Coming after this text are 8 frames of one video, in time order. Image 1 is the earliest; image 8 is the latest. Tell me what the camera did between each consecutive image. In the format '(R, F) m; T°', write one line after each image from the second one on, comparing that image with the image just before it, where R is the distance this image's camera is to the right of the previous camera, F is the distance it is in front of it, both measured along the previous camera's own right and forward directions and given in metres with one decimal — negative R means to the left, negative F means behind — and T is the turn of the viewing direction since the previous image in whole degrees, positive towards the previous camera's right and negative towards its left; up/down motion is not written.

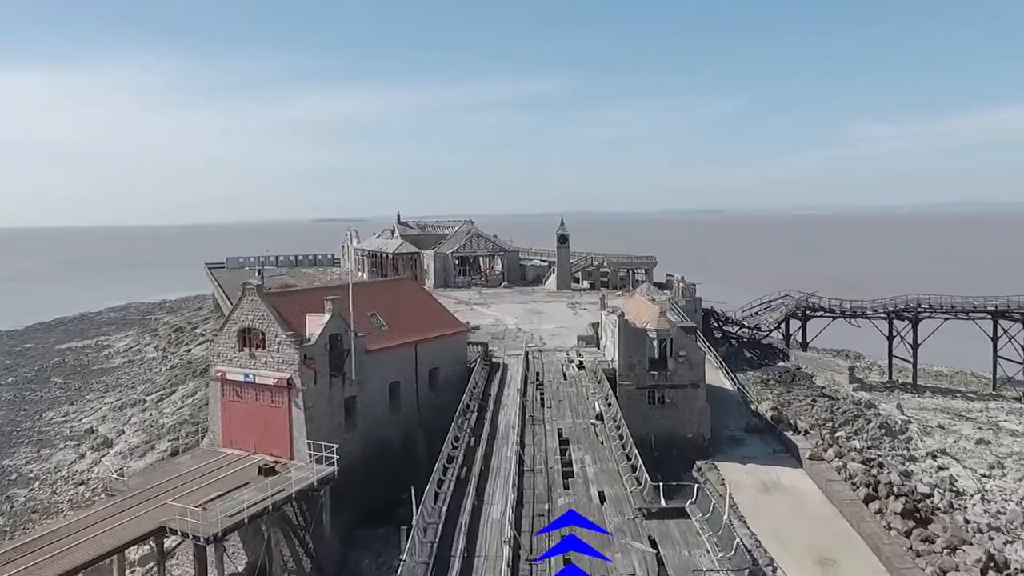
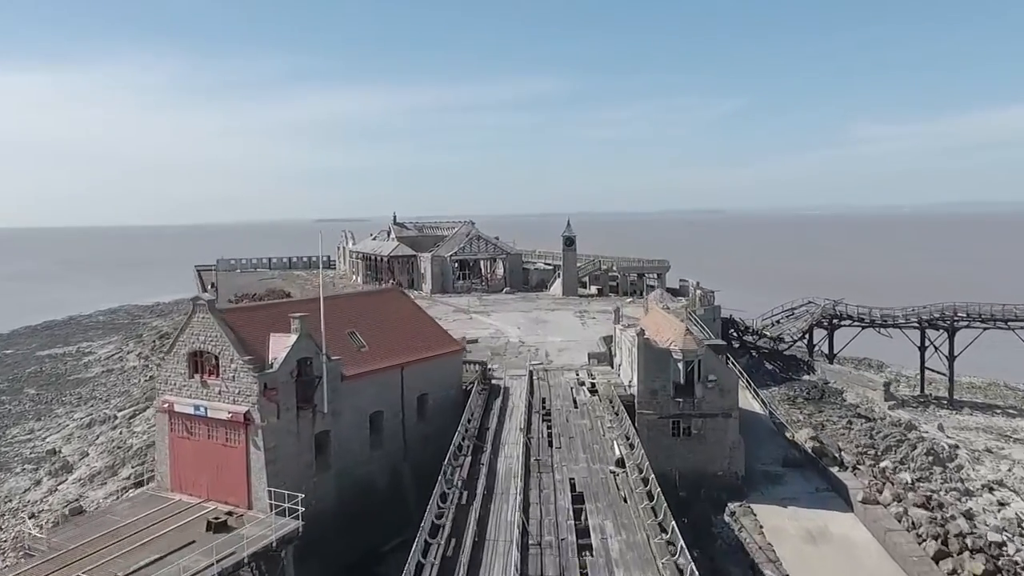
(0.0, +3.4) m; 0°
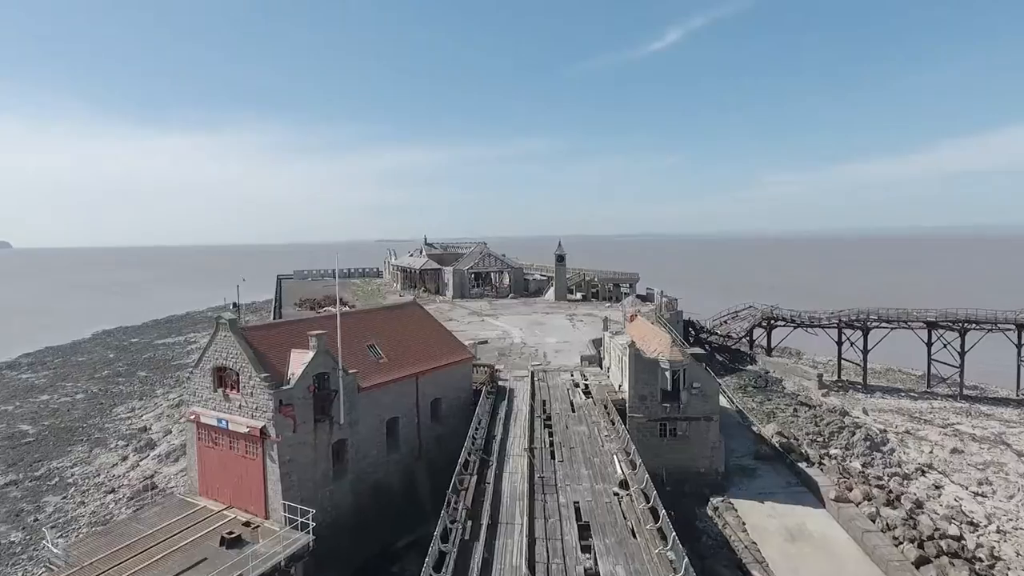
(-2.7, -0.8) m; +7°
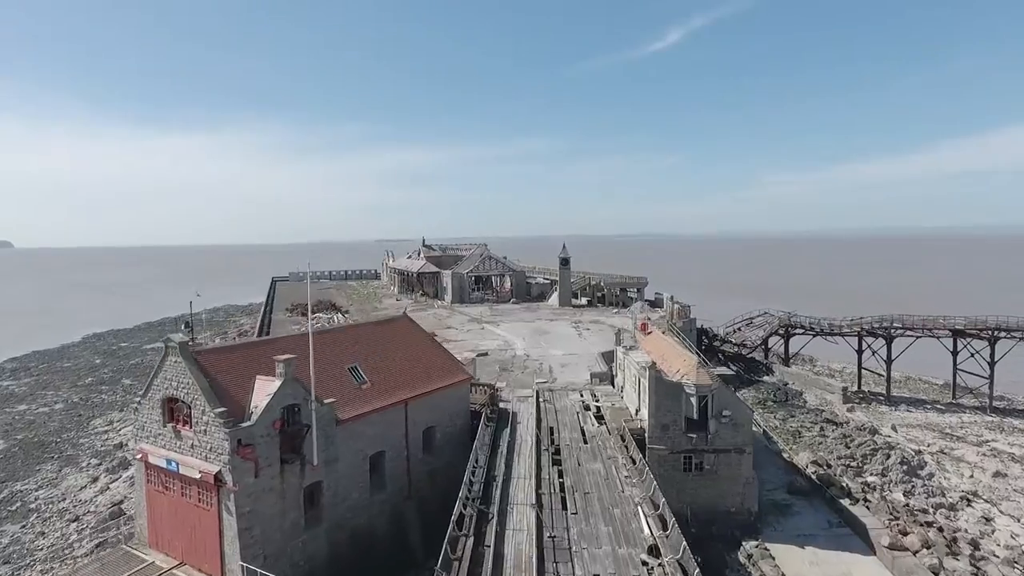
(-0.1, +2.9) m; 0°
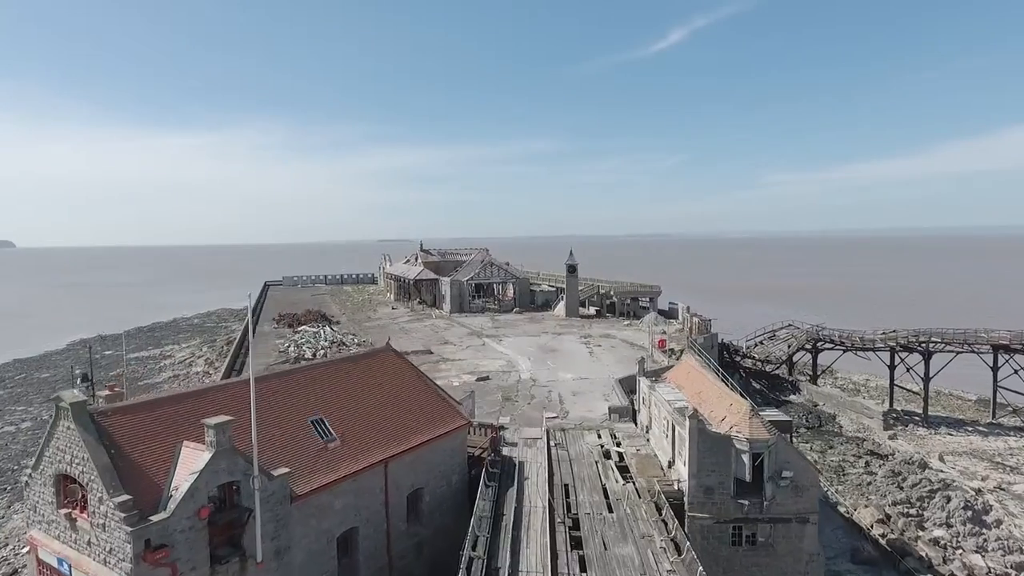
(-0.1, +3.9) m; 0°
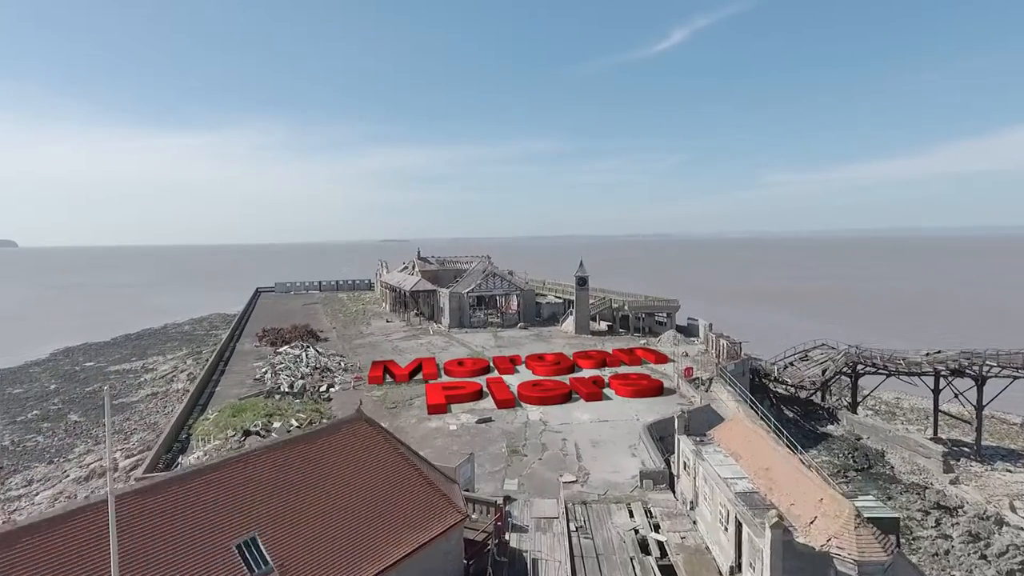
(-0.2, +4.5) m; 0°
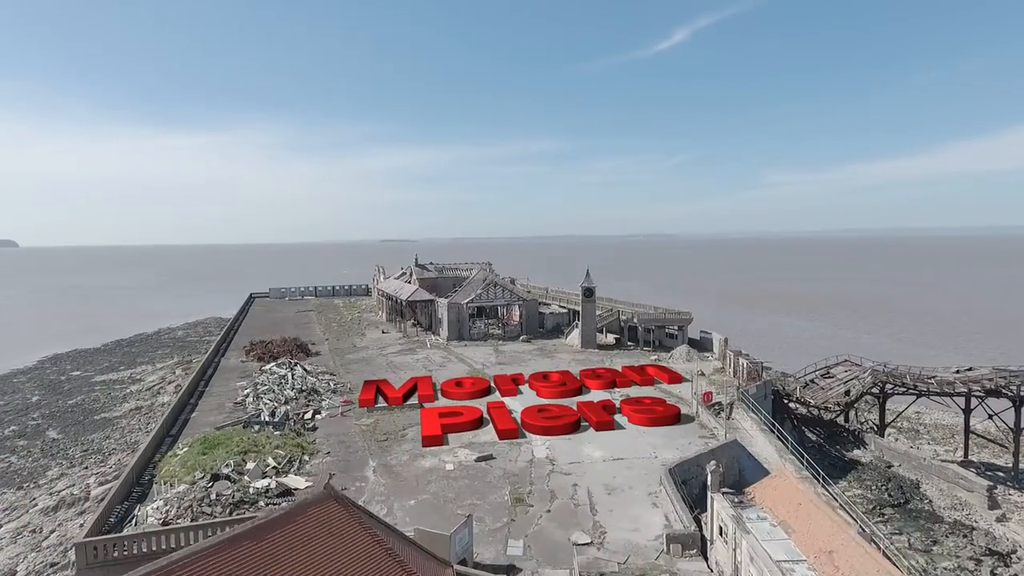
(-0.1, +2.7) m; 0°
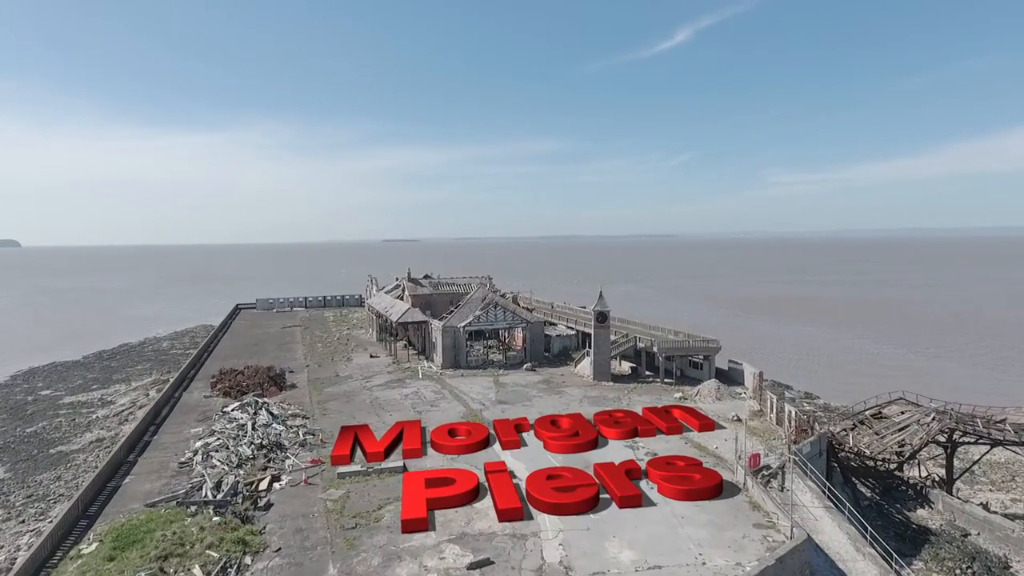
(-0.1, +5.4) m; 0°
